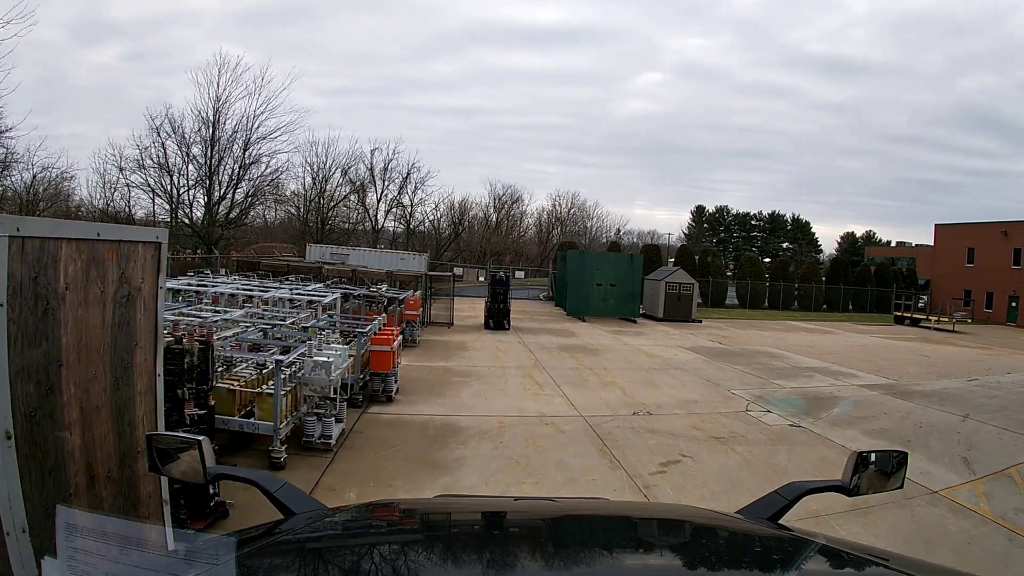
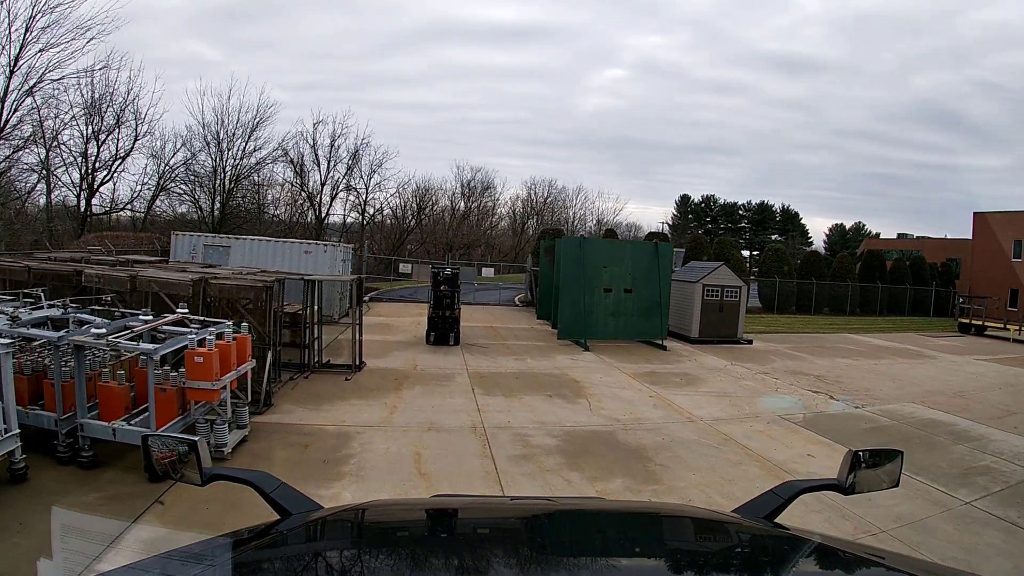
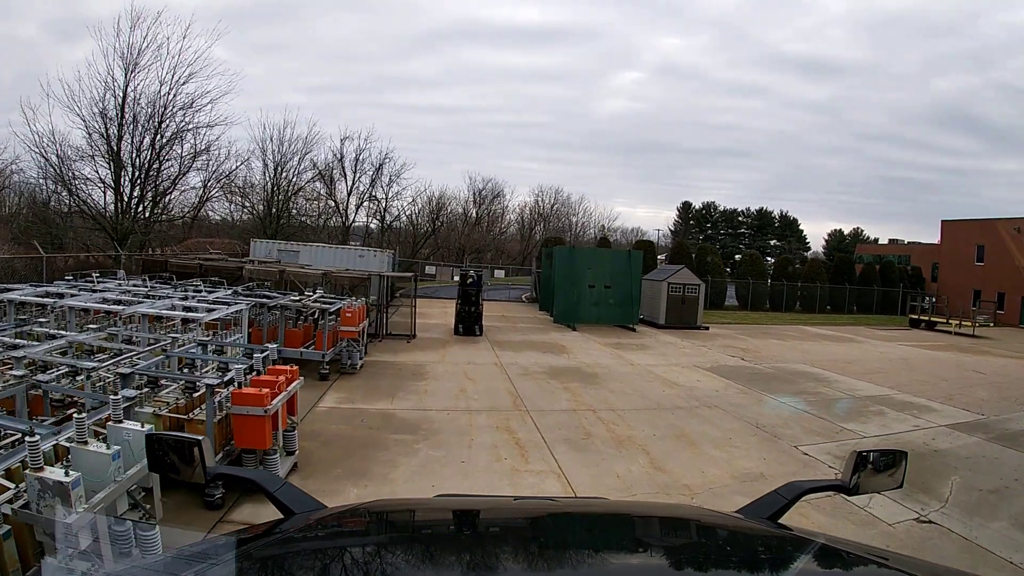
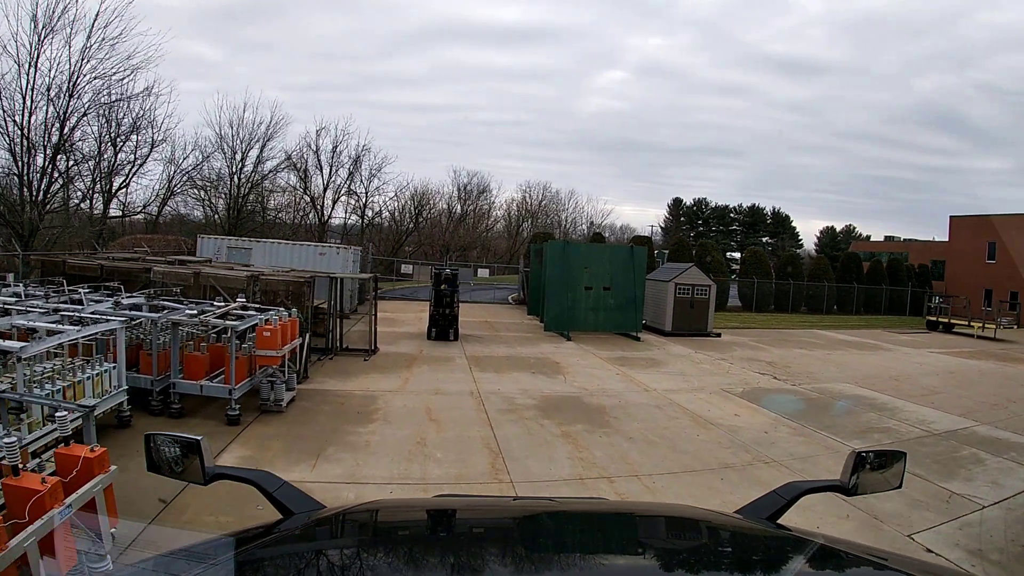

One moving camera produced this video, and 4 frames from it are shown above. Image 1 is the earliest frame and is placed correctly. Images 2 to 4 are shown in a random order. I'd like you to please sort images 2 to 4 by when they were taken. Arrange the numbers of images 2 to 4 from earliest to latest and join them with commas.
3, 4, 2
